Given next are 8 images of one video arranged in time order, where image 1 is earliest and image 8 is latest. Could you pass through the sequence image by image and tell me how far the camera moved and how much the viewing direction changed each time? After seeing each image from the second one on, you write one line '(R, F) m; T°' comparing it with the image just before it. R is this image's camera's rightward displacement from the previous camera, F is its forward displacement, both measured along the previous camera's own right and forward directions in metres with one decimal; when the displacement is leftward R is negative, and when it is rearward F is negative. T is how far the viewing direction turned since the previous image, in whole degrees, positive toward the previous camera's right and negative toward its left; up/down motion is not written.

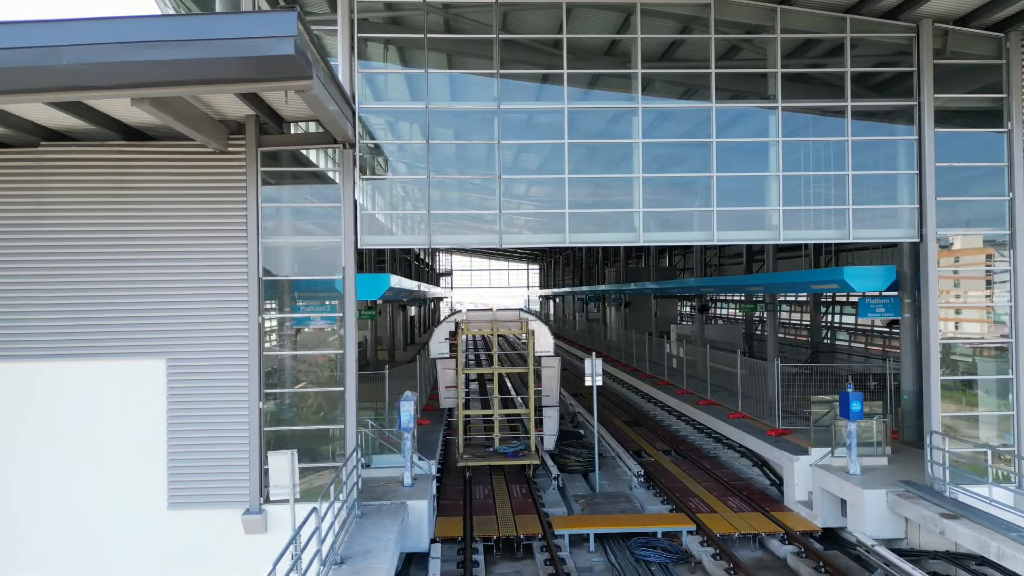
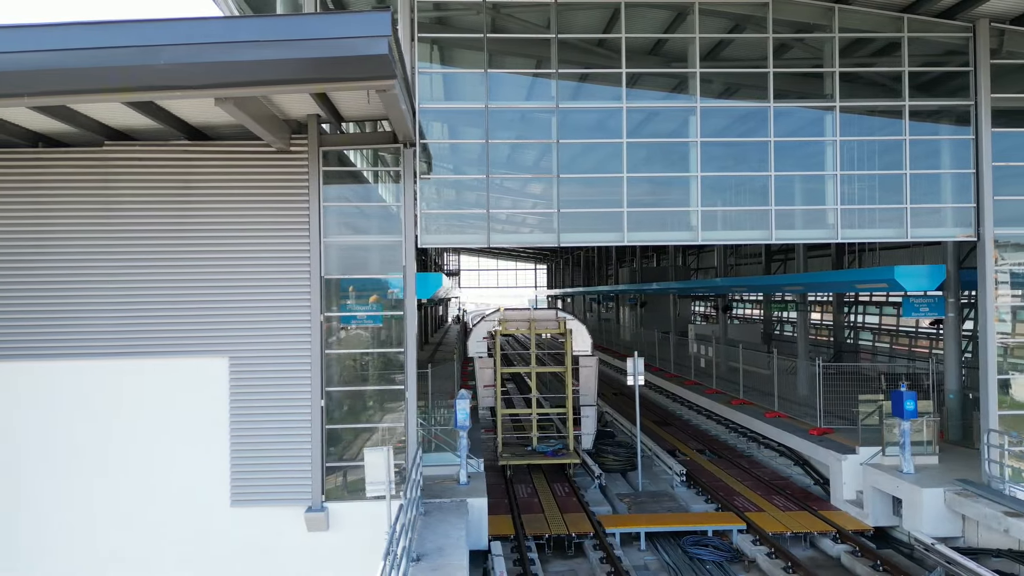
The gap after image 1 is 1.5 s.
(-0.8, 0.0) m; 0°
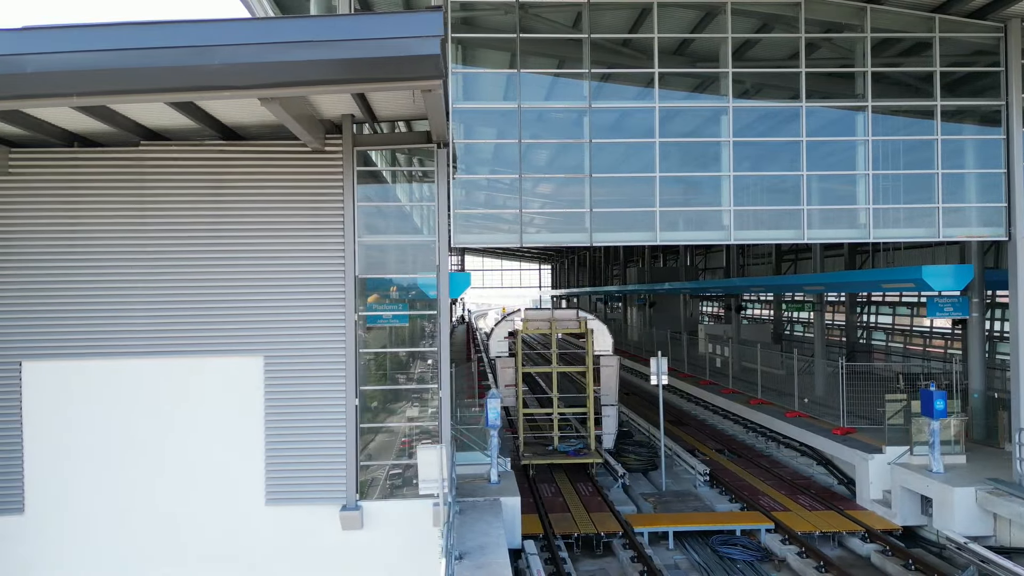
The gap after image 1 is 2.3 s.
(-0.4, 0.0) m; 0°
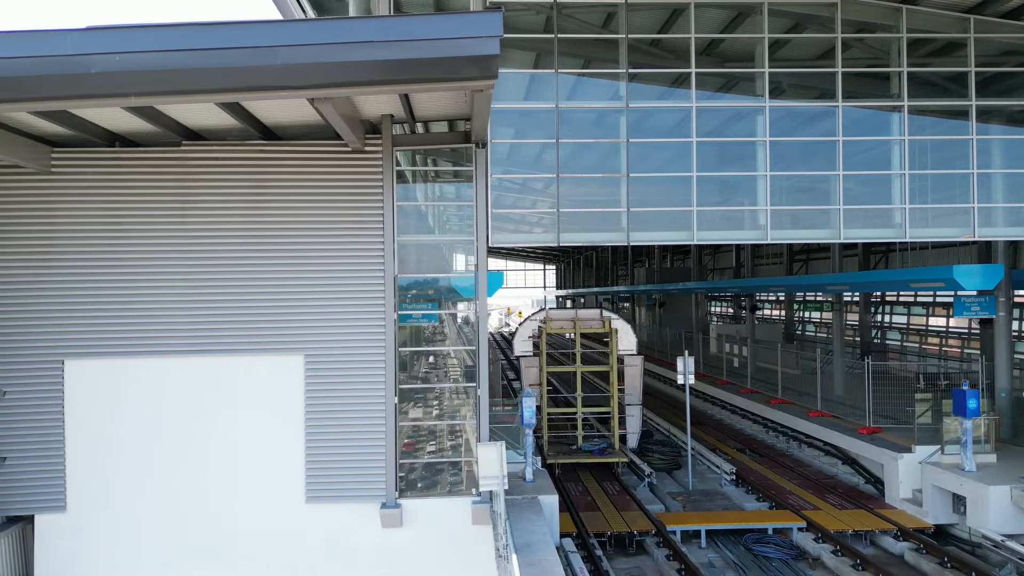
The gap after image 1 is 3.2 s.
(-0.5, 0.0) m; 0°
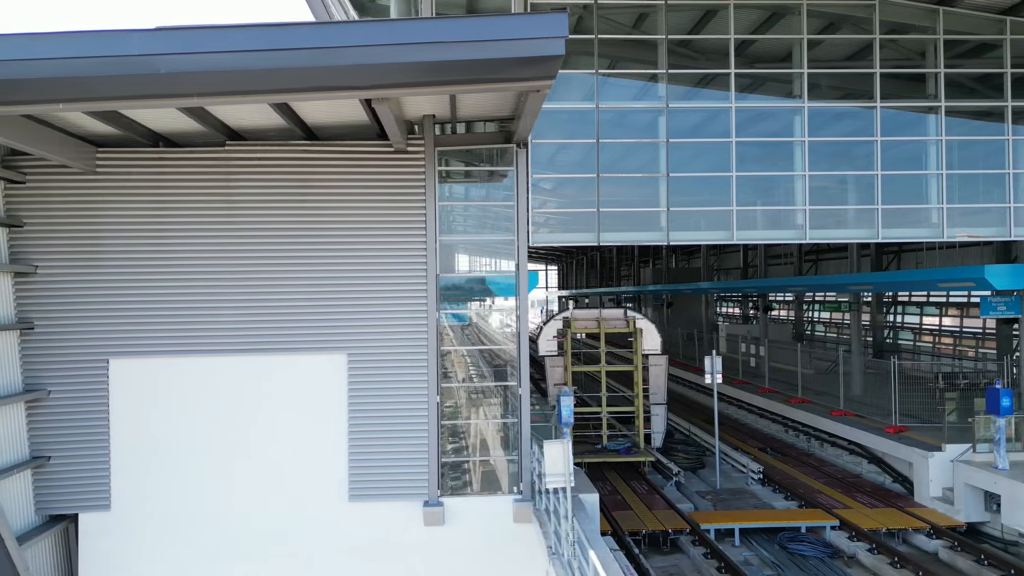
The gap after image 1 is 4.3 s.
(-0.6, 0.0) m; 0°
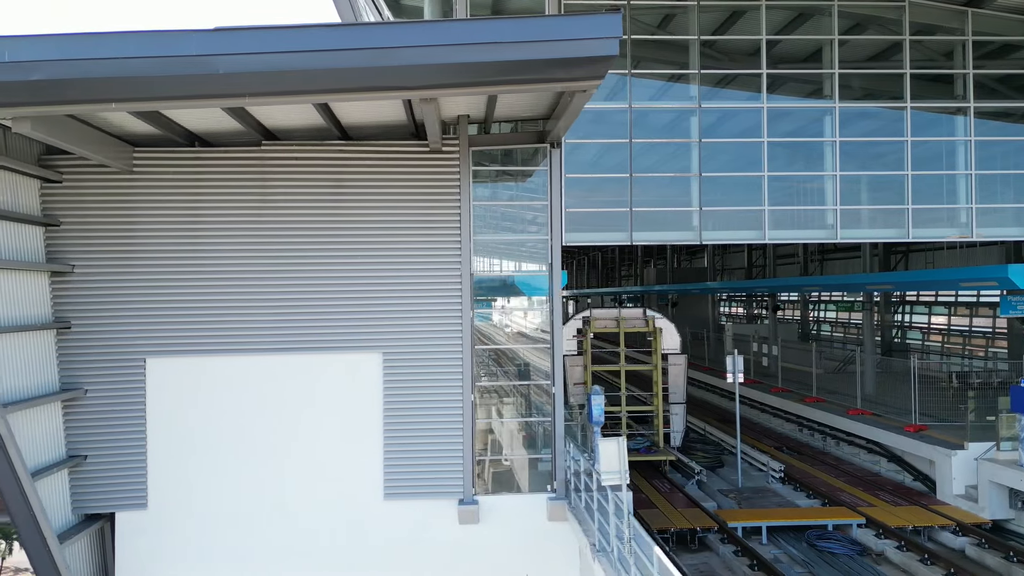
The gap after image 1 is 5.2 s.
(-0.5, 0.0) m; 0°
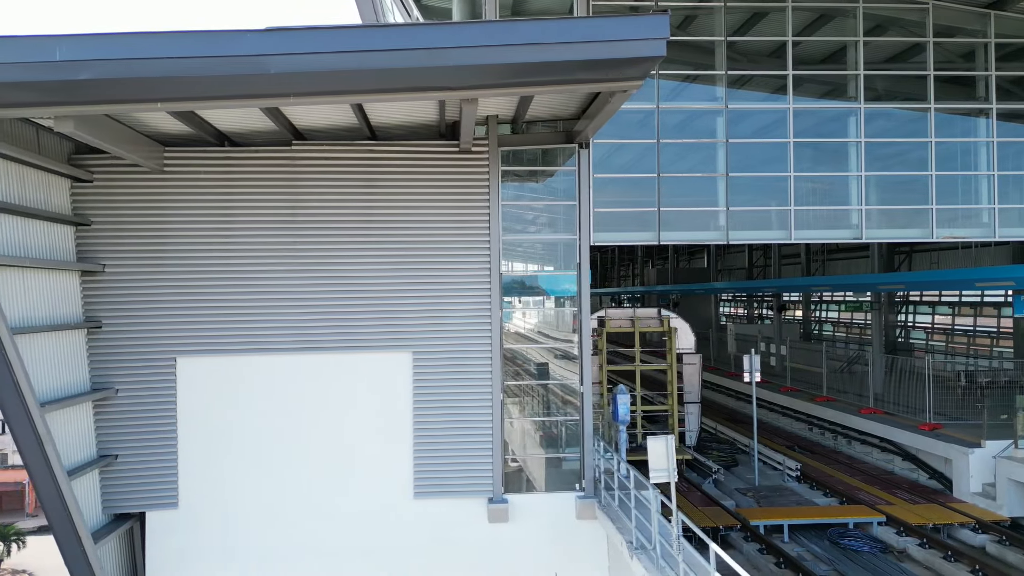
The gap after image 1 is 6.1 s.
(-0.5, 0.0) m; +1°
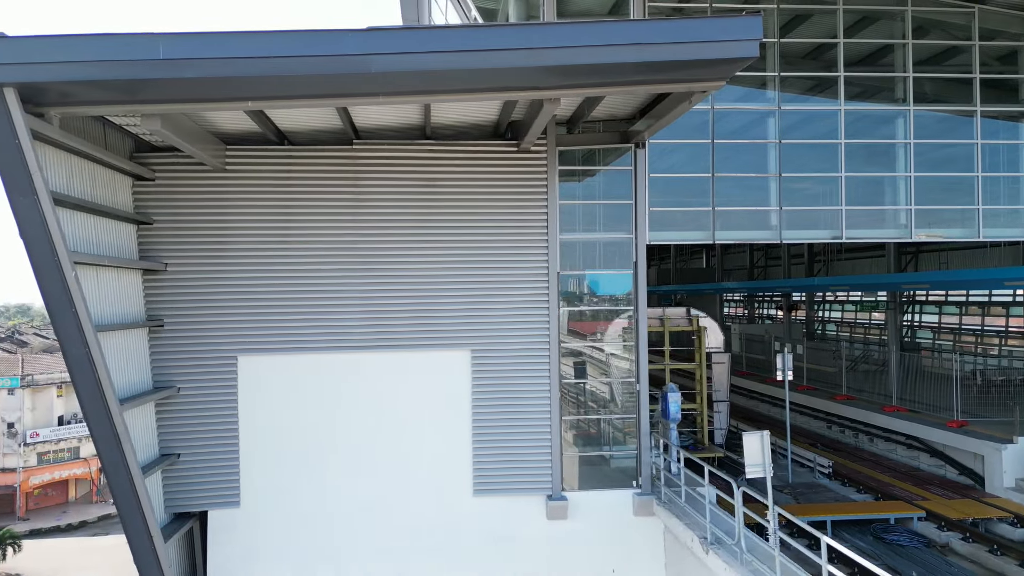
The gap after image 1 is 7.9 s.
(-1.0, -0.1) m; +1°
